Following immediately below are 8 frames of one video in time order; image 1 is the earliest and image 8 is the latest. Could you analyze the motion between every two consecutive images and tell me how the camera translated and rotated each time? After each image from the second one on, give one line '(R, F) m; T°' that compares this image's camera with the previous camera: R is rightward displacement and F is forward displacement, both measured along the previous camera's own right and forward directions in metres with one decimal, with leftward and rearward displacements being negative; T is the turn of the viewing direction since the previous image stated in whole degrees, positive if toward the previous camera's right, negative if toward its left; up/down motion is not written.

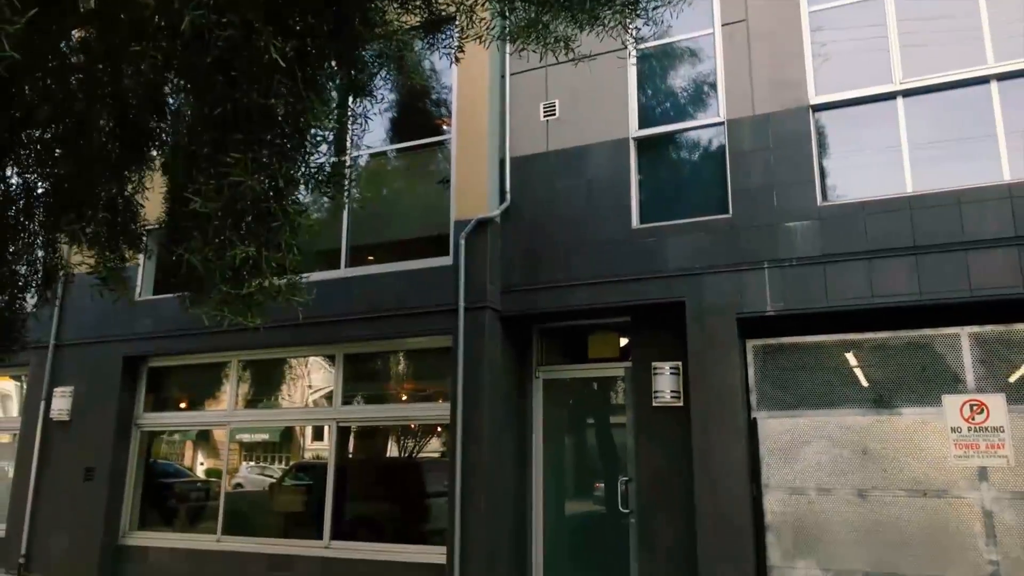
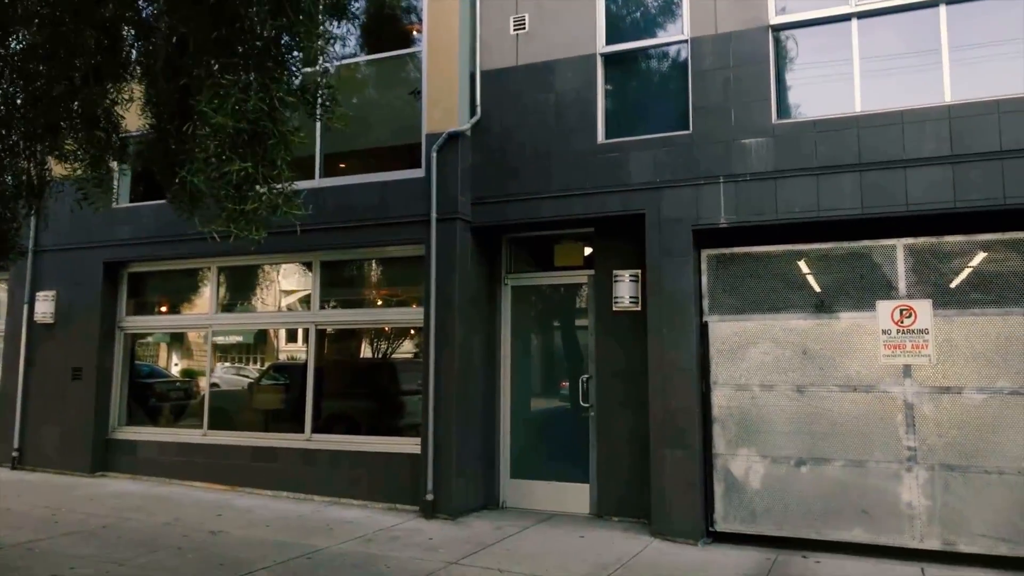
(0.0, -0.4) m; +2°
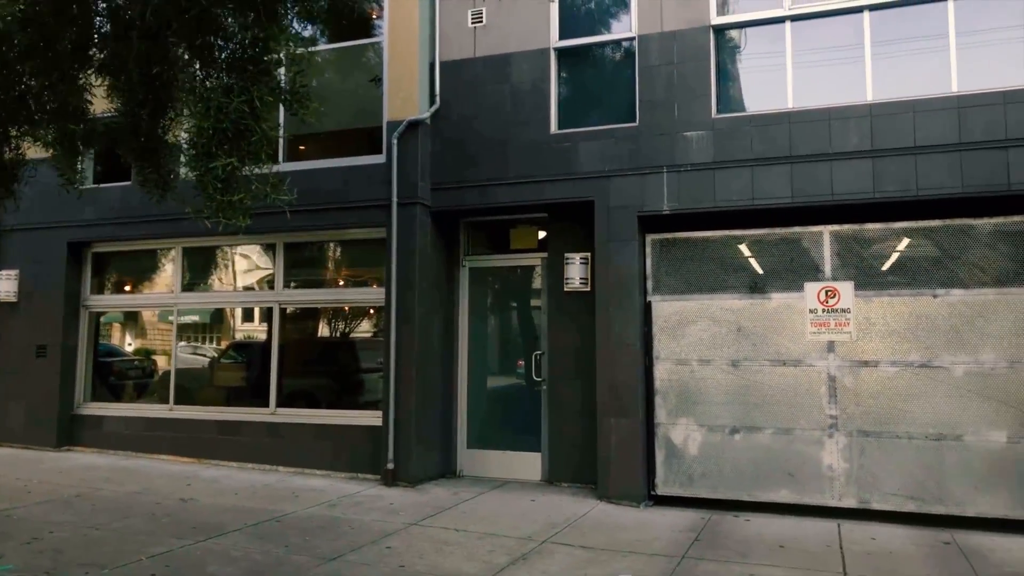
(0.0, -0.4) m; +3°
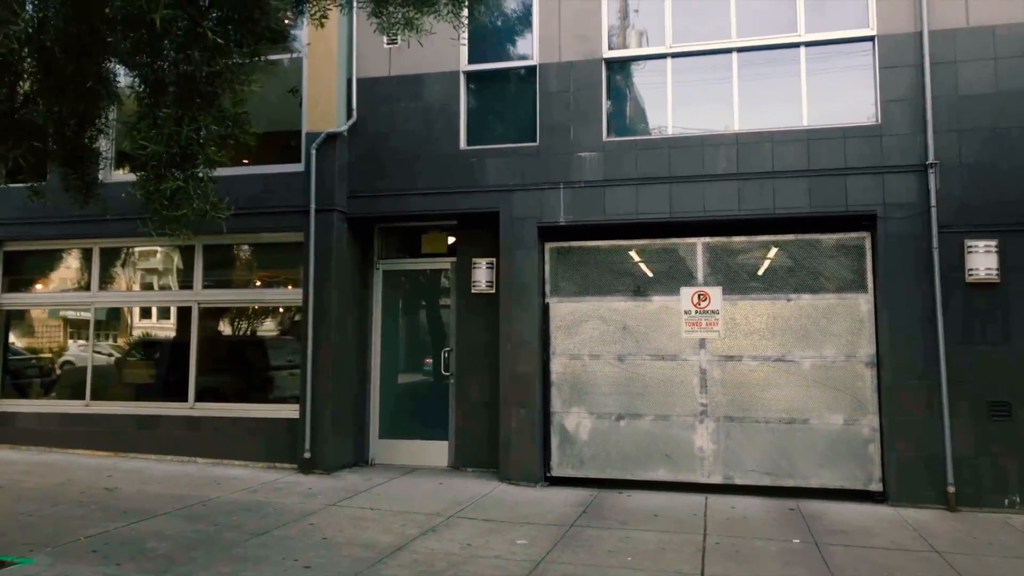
(-0.1, -0.8) m; +7°
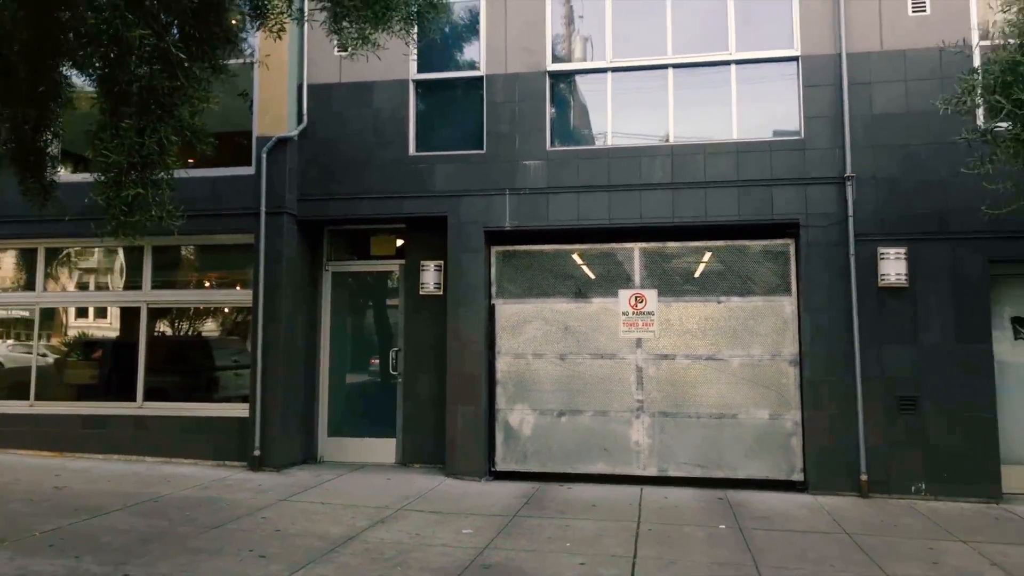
(0.0, -0.3) m; +4°
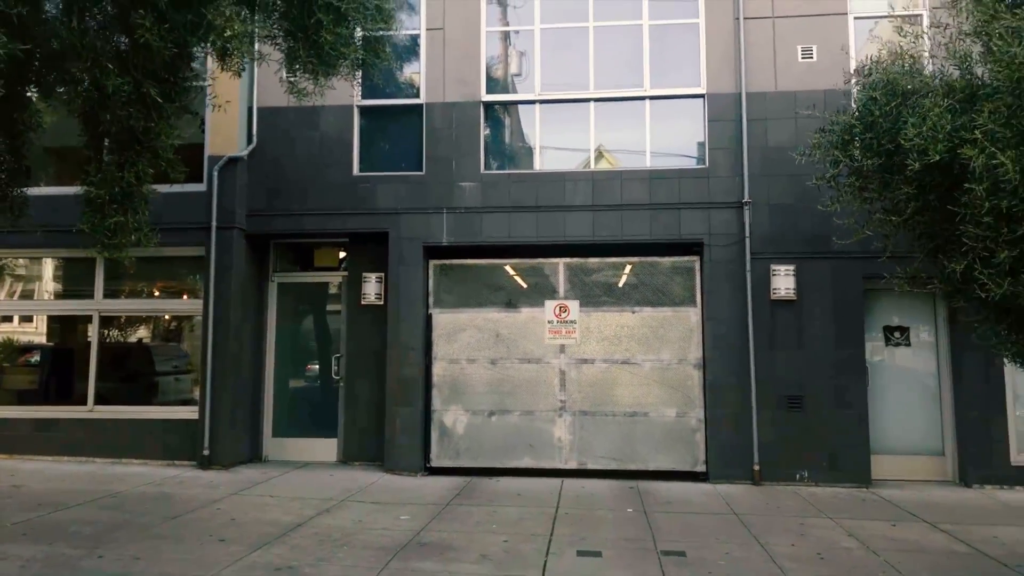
(0.0, -0.8) m; +4°
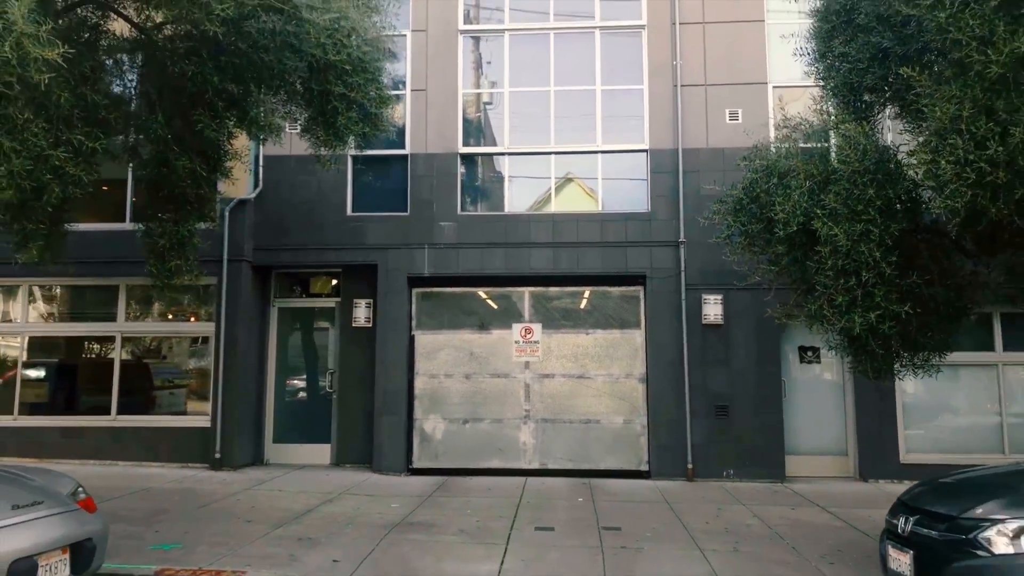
(0.0, -1.6) m; +2°
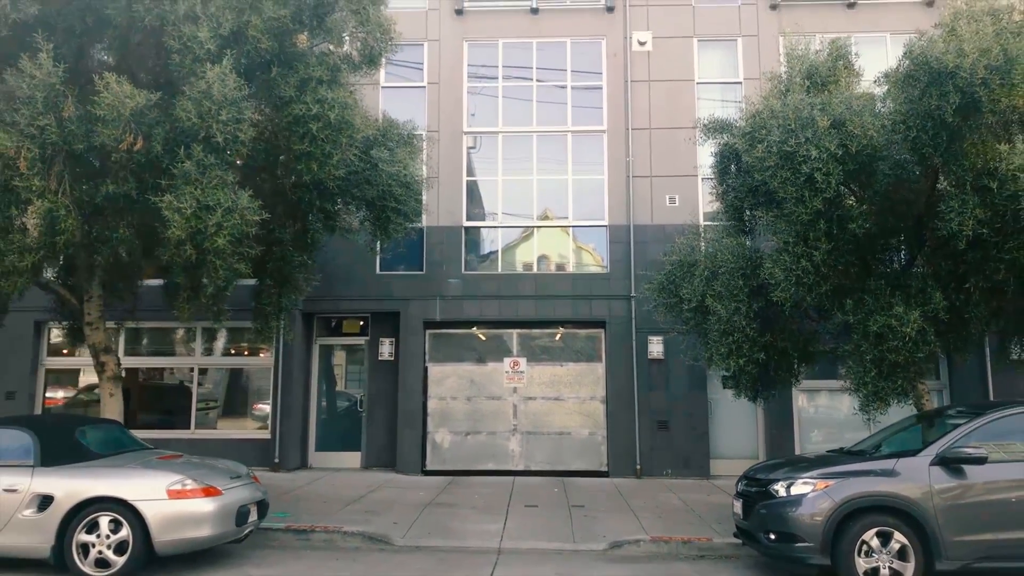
(-0.3, -3.3) m; +2°
